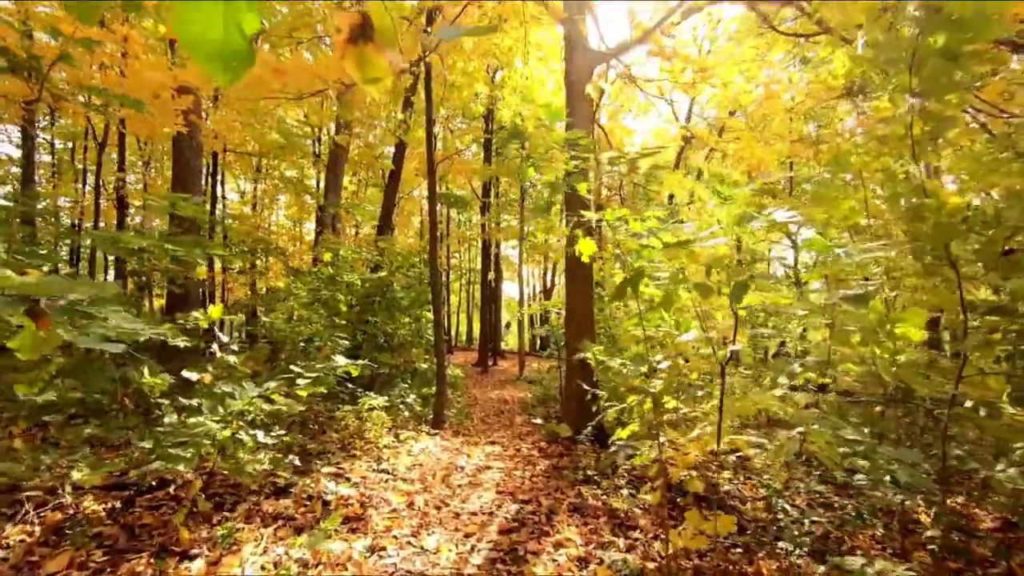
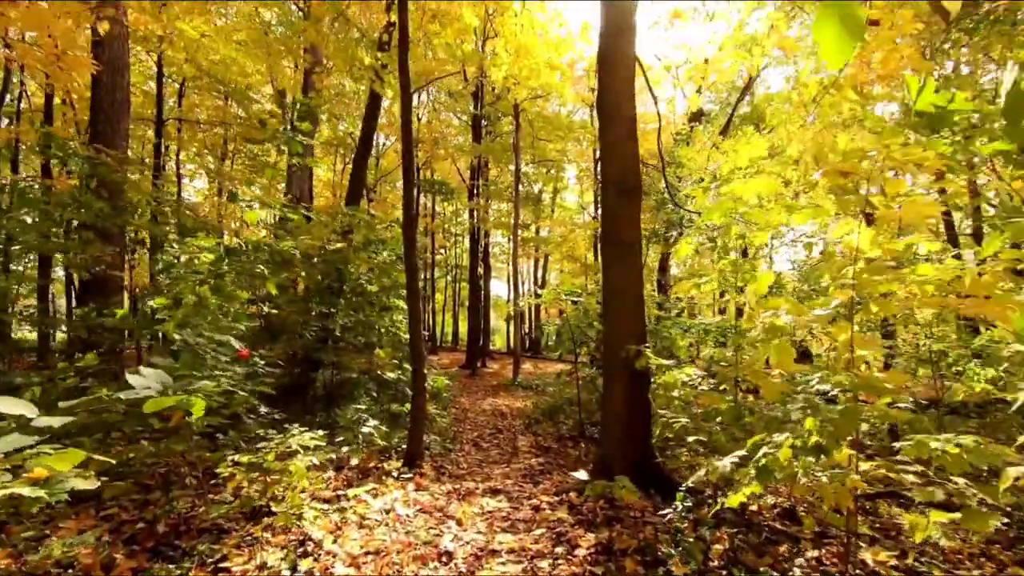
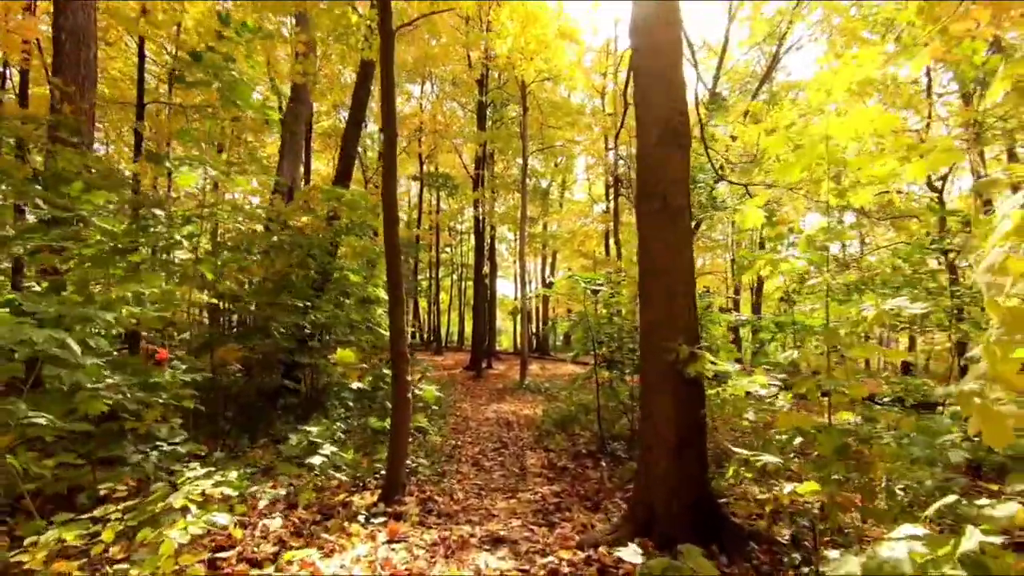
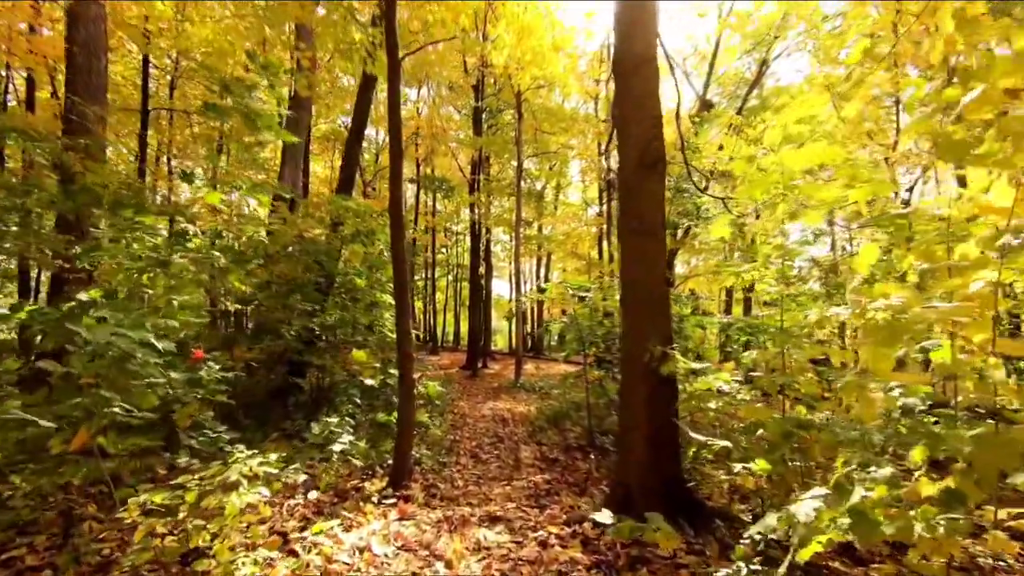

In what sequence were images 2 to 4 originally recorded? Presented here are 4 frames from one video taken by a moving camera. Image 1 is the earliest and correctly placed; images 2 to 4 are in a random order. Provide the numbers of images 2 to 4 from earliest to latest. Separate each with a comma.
2, 4, 3
